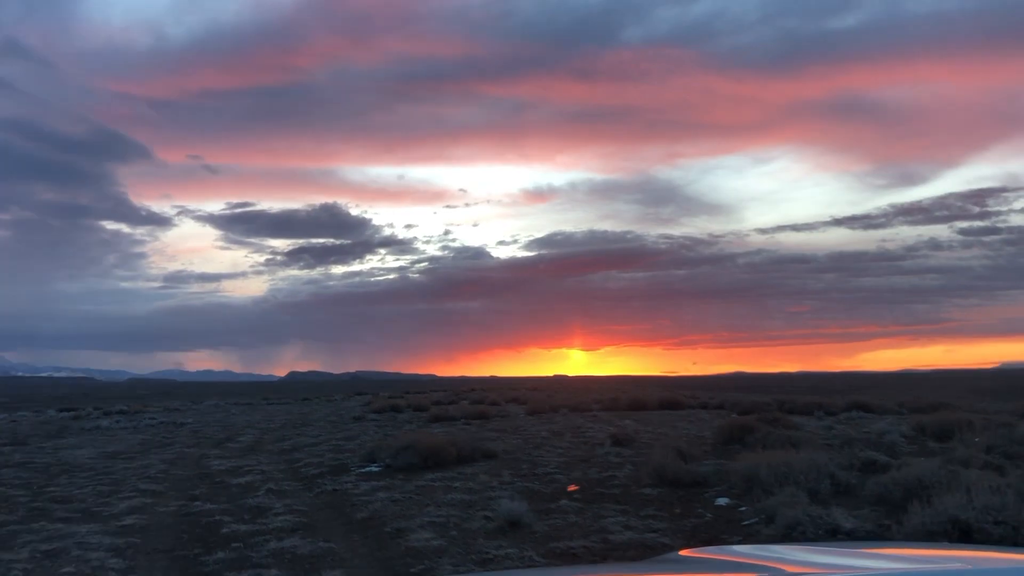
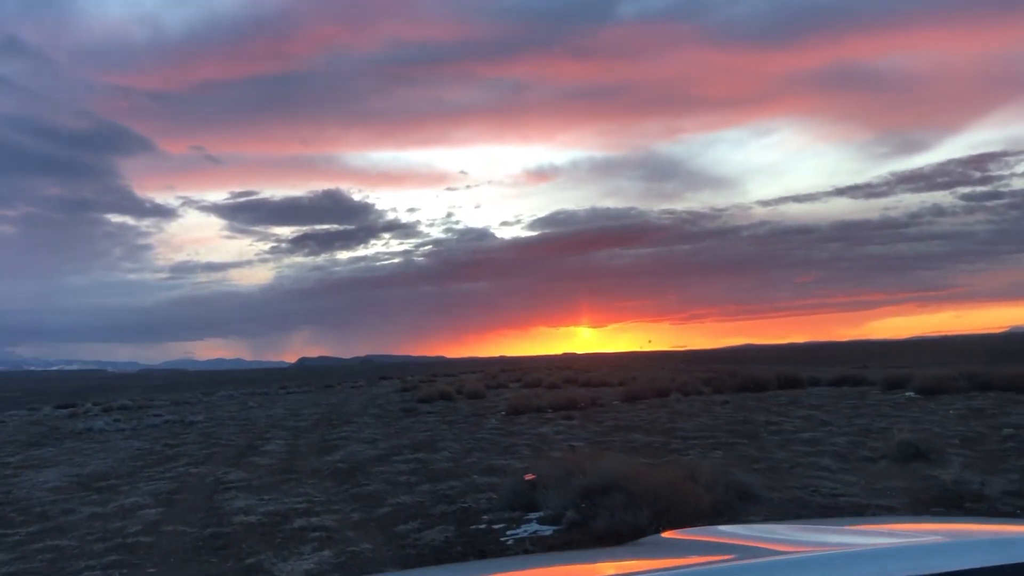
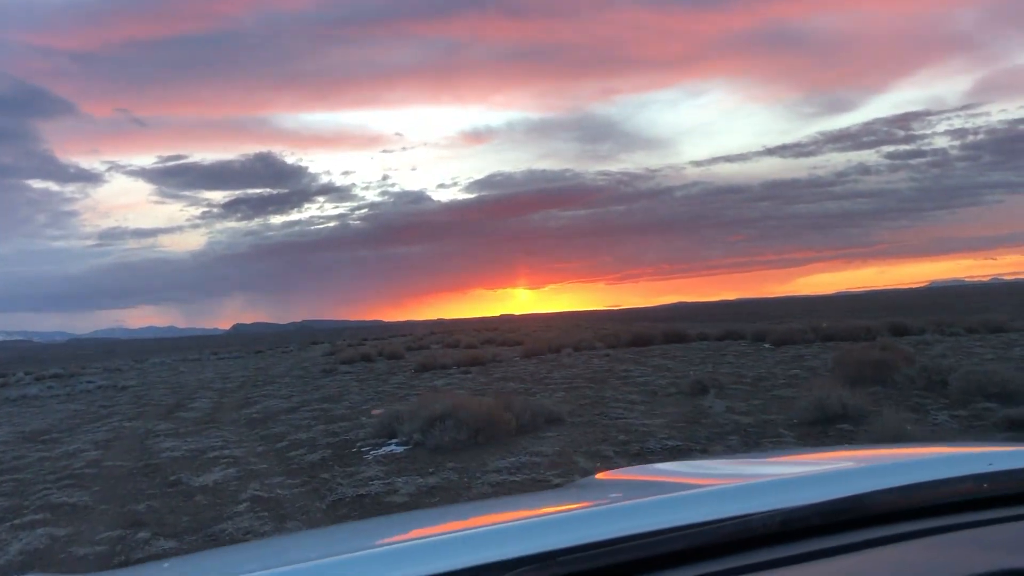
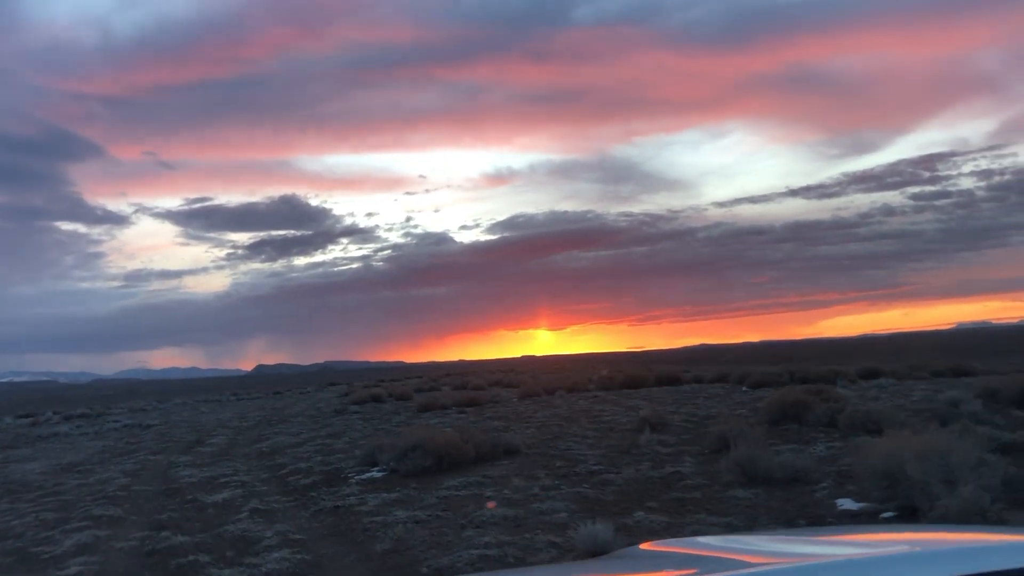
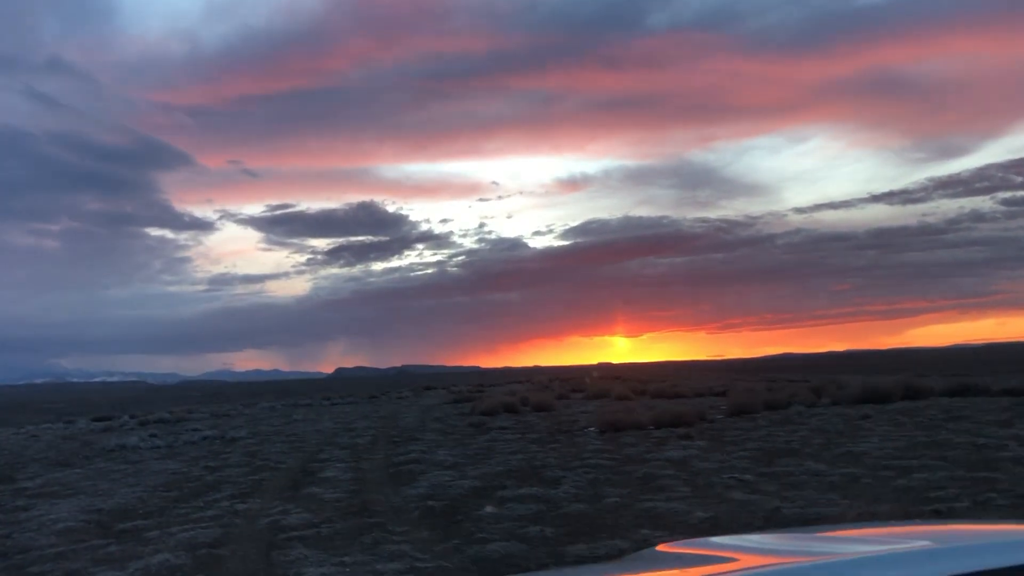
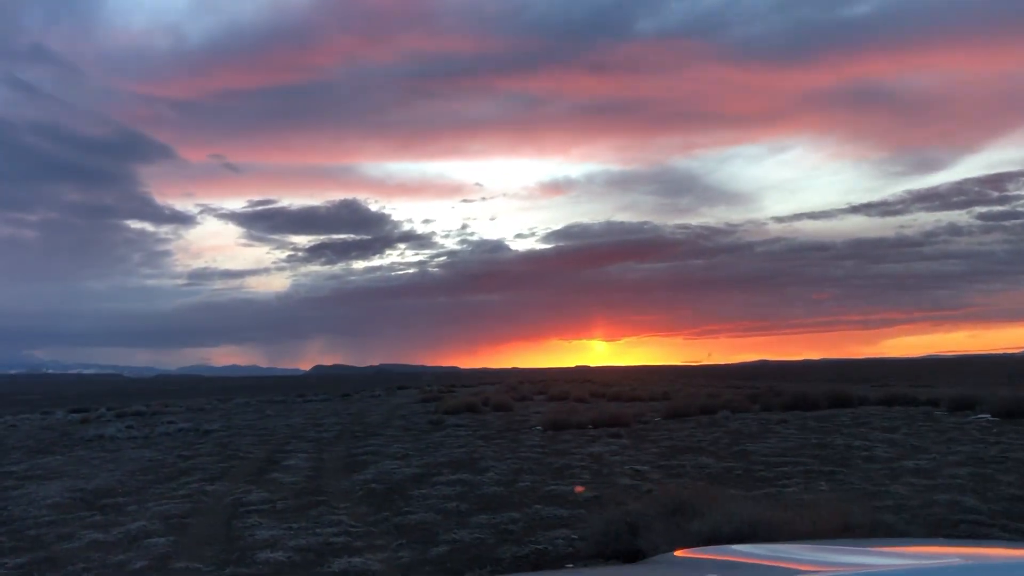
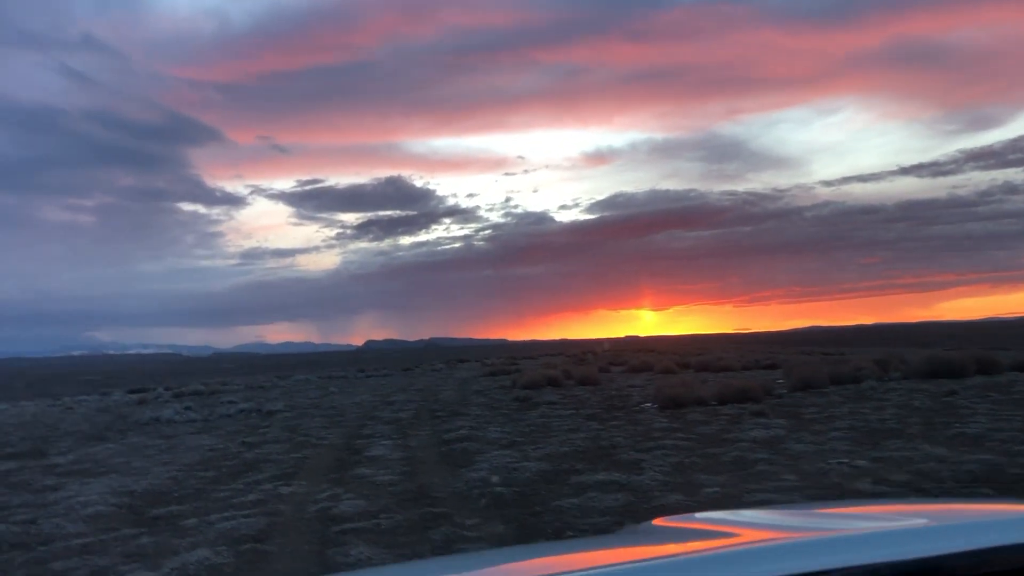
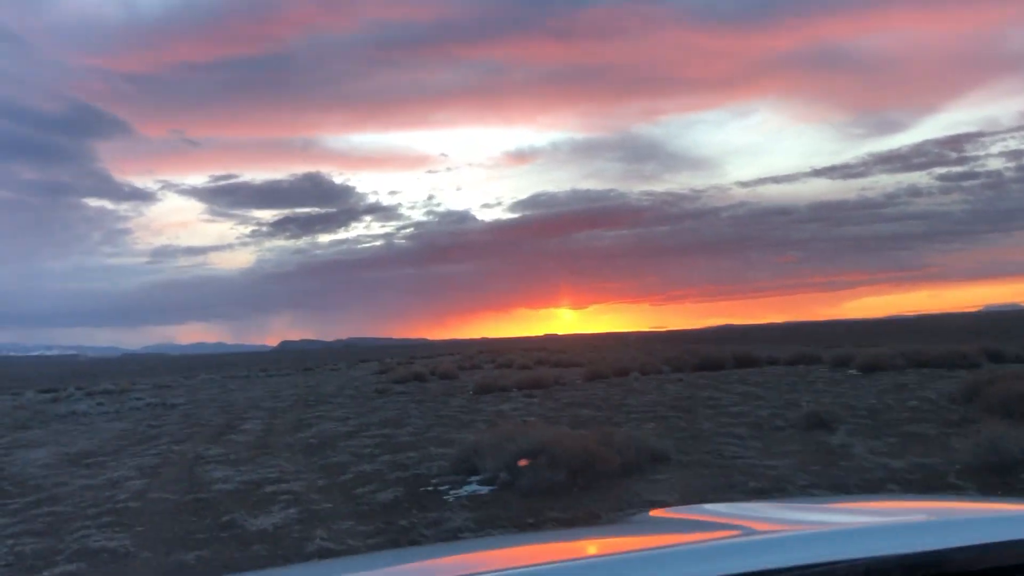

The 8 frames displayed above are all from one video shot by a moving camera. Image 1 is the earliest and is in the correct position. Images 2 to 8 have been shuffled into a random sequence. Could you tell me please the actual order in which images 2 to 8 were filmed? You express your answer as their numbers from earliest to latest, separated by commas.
4, 3, 8, 2, 6, 5, 7
